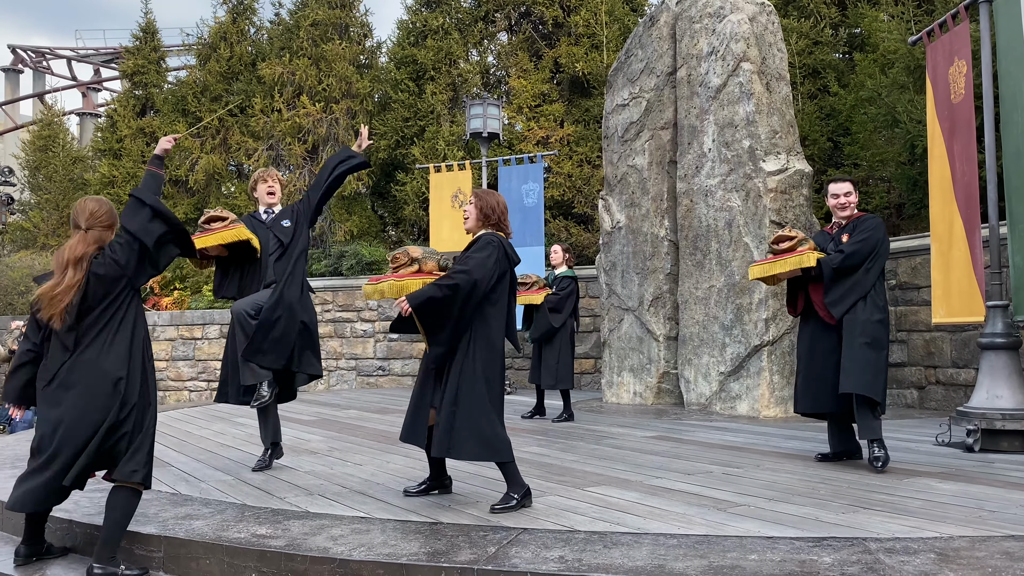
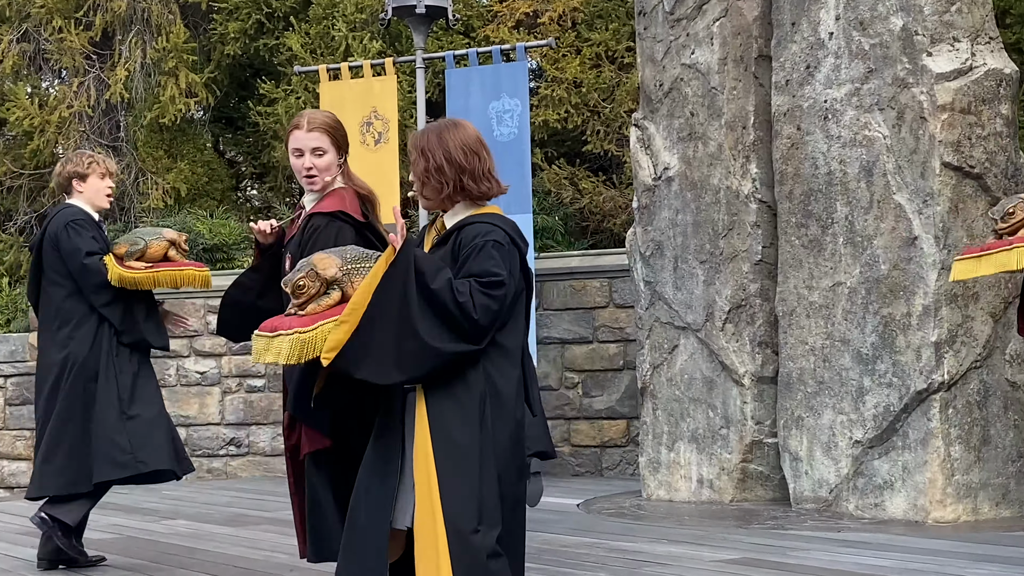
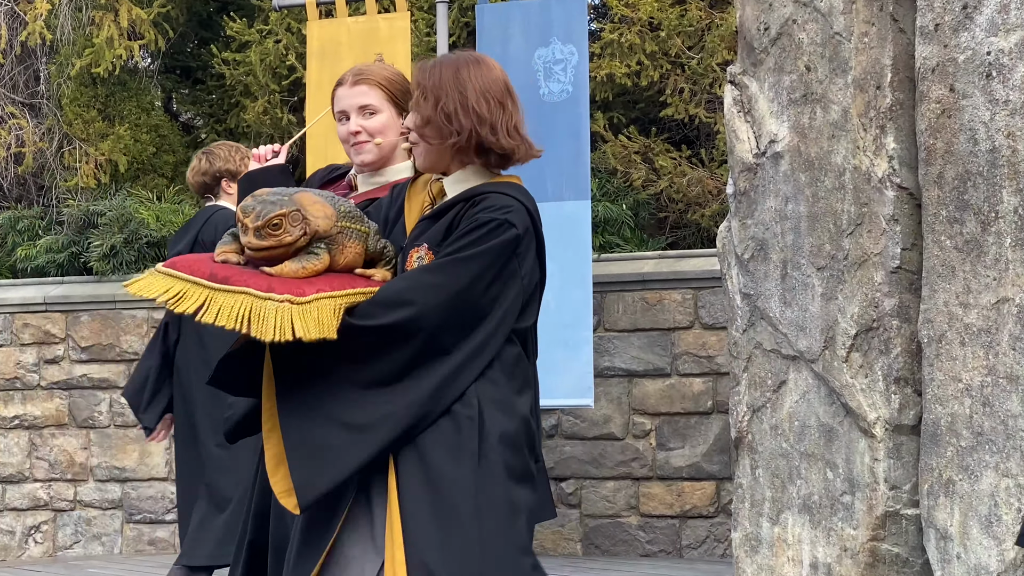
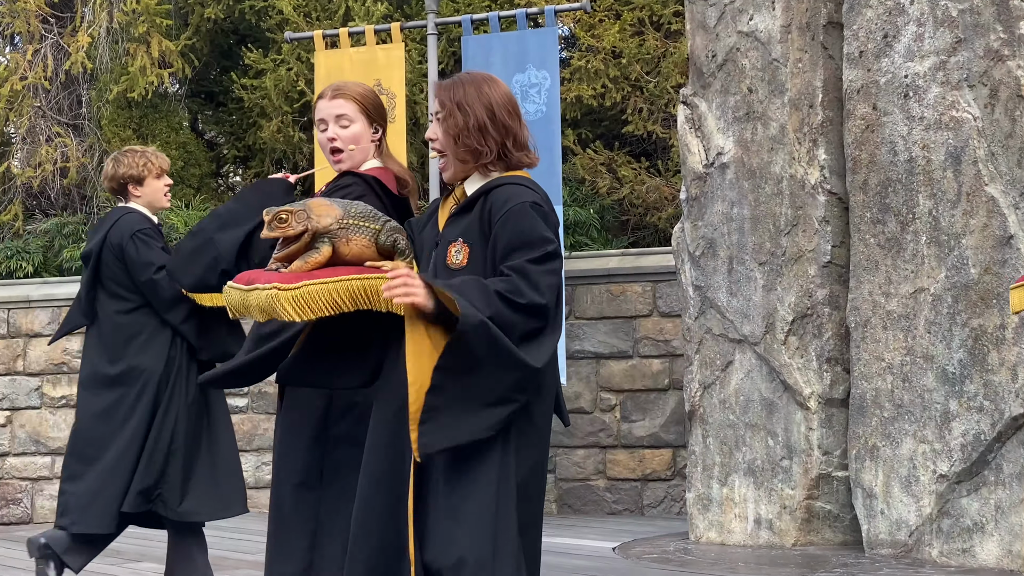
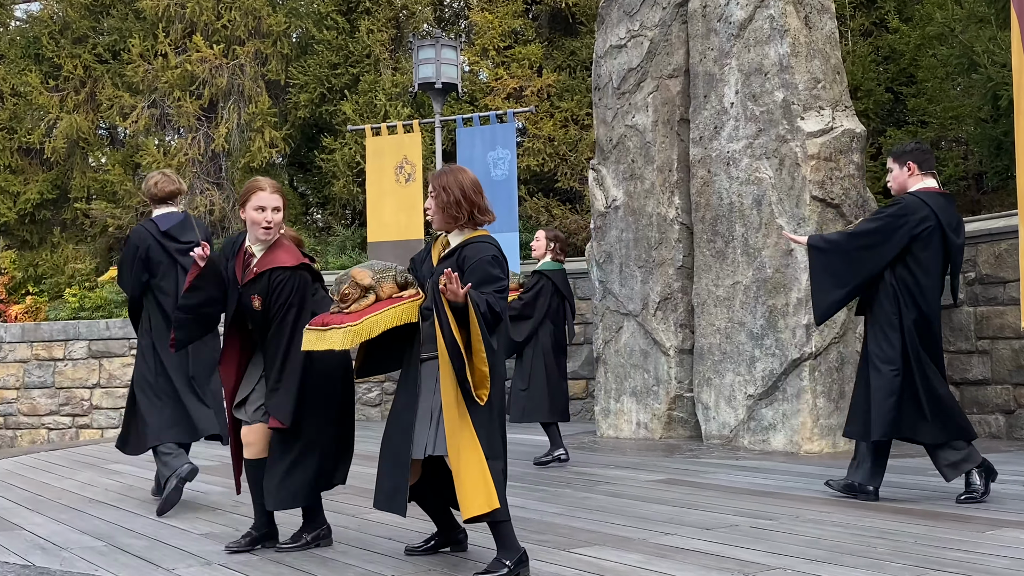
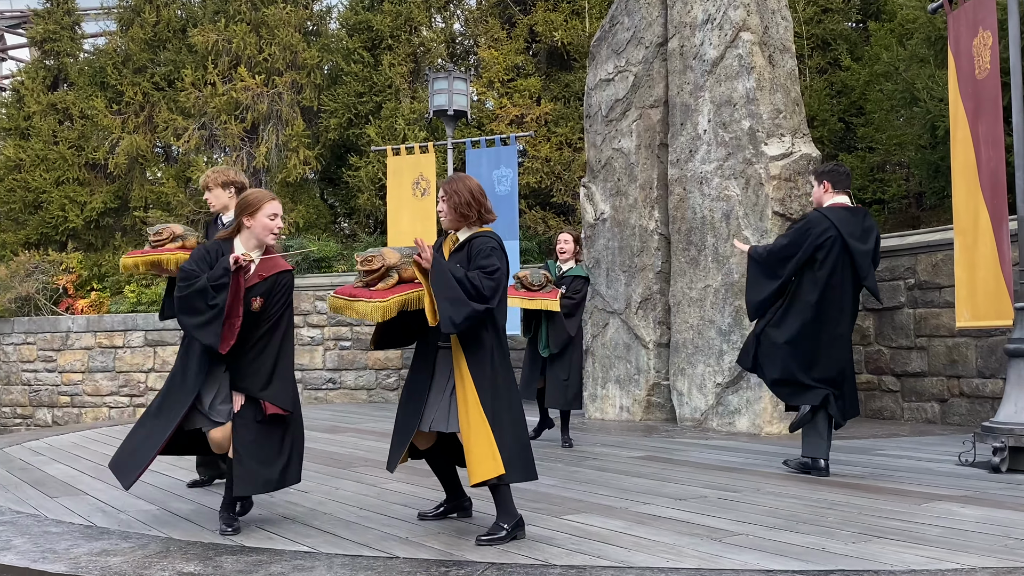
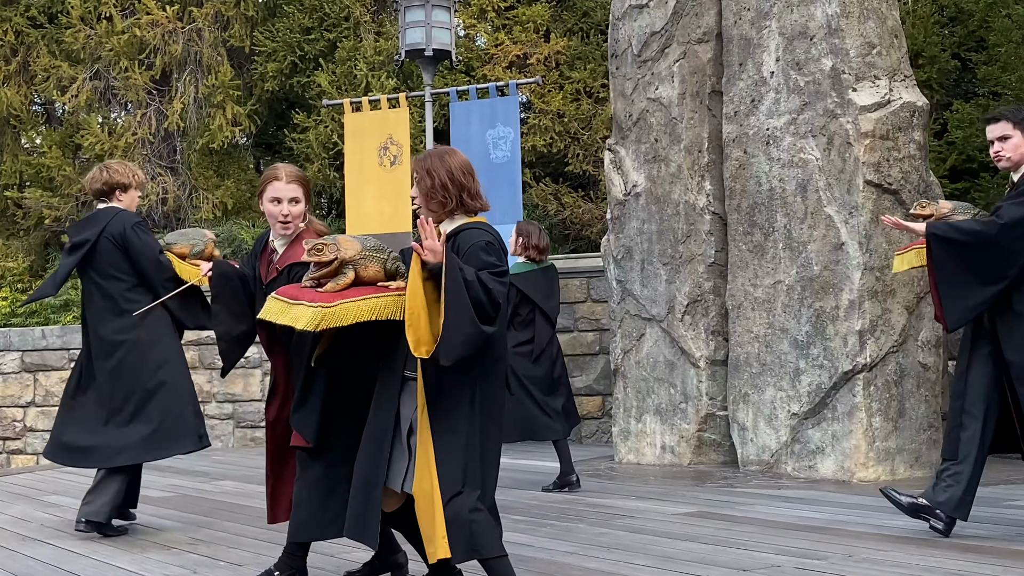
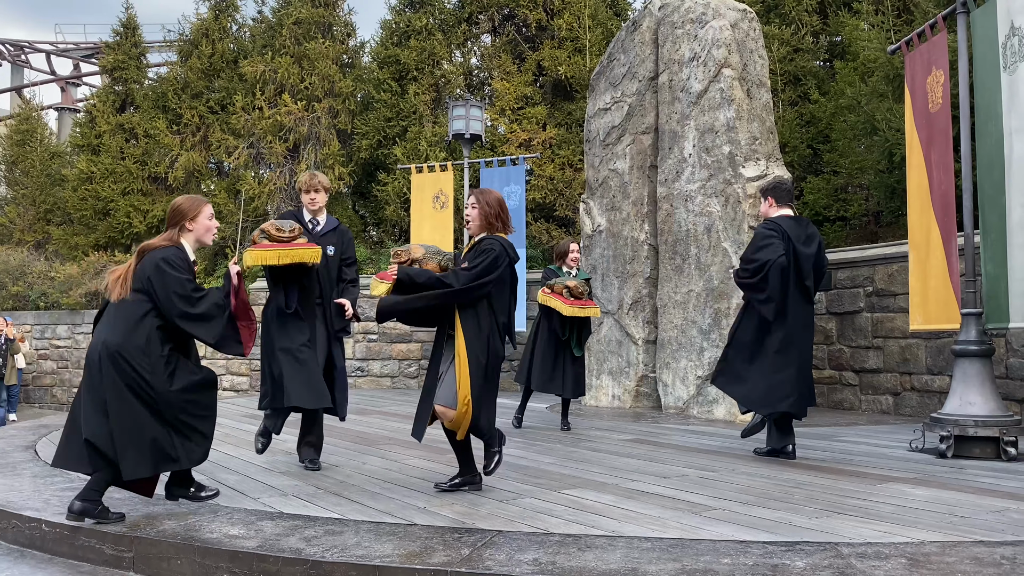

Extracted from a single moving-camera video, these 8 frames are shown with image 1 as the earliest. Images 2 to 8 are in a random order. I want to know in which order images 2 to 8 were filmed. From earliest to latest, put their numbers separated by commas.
8, 6, 5, 7, 2, 4, 3
